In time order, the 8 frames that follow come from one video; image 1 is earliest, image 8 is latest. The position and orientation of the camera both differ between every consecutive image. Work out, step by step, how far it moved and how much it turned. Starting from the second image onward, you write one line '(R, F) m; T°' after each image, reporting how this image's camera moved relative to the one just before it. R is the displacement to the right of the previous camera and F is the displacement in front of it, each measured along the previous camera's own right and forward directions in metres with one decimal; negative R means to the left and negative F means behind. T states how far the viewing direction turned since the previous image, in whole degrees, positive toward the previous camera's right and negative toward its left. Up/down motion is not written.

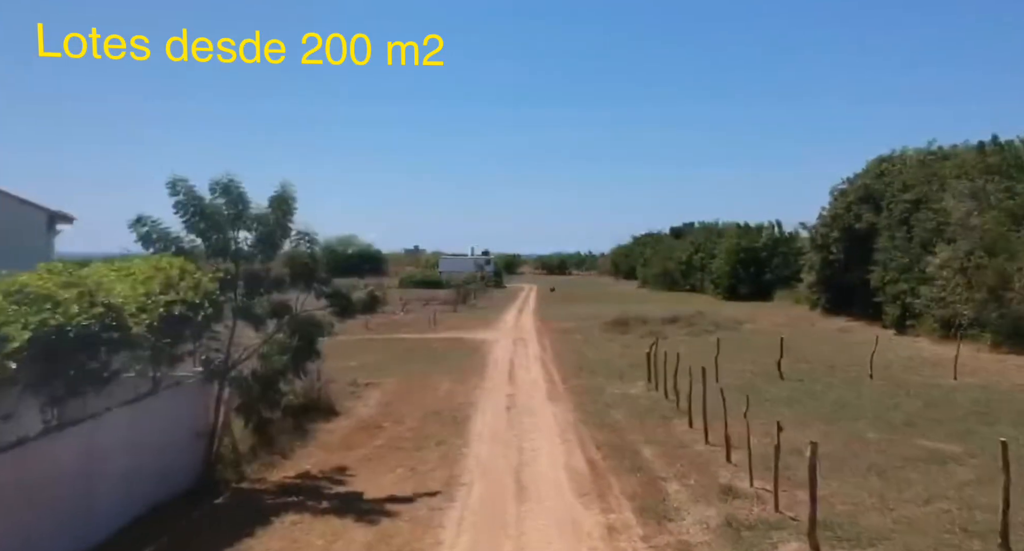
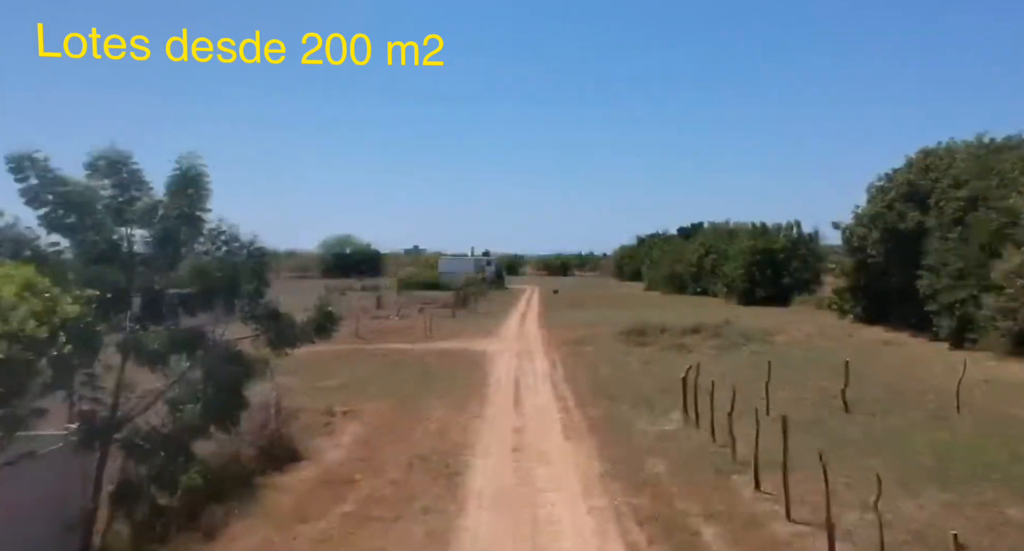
(-0.1, +3.6) m; 0°
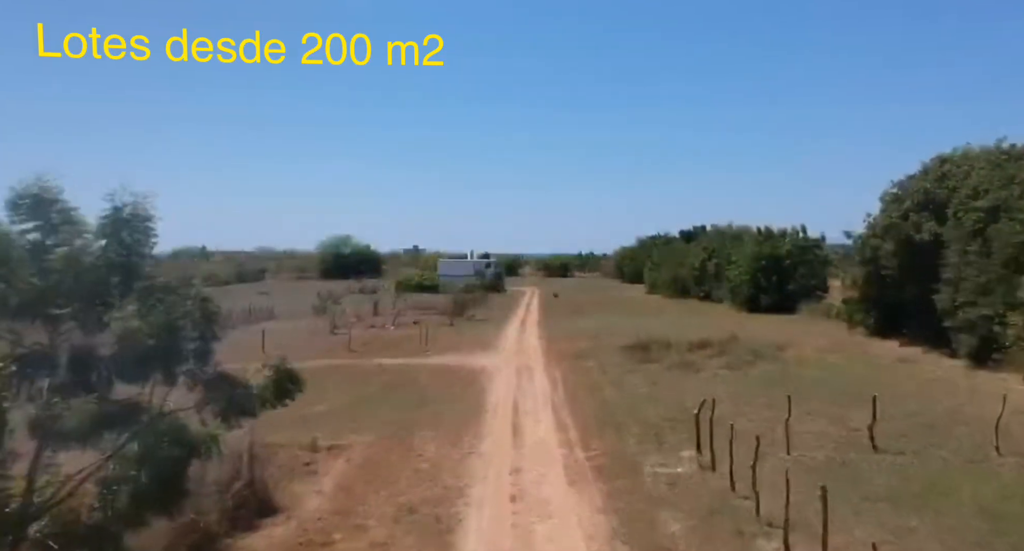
(0.0, +1.4) m; 0°
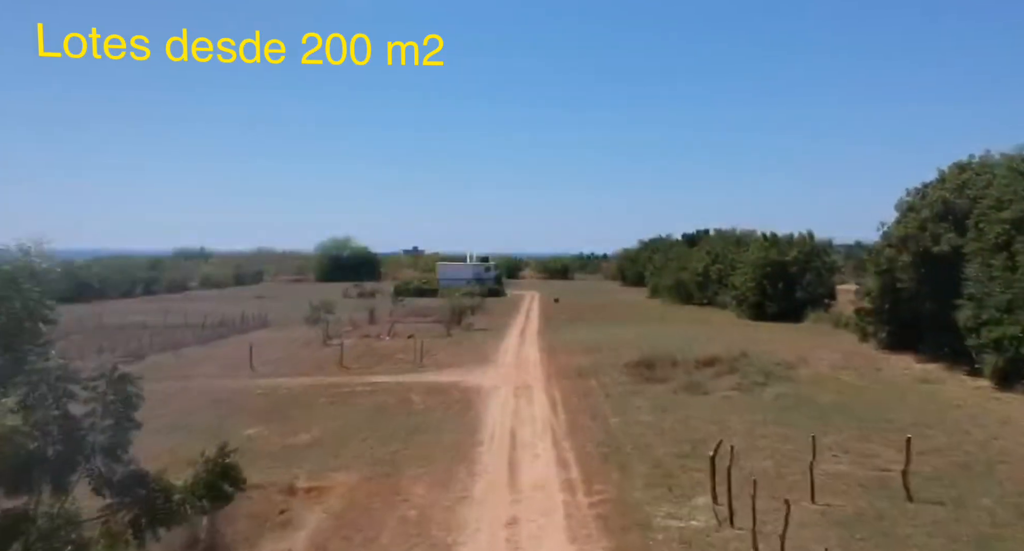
(+0.1, +1.5) m; 0°
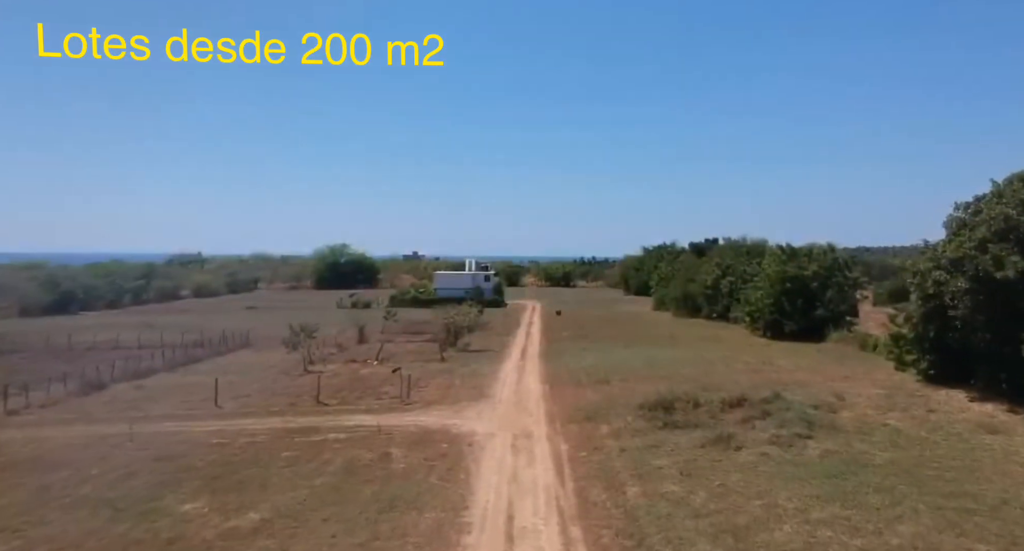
(+0.1, +3.9) m; 0°
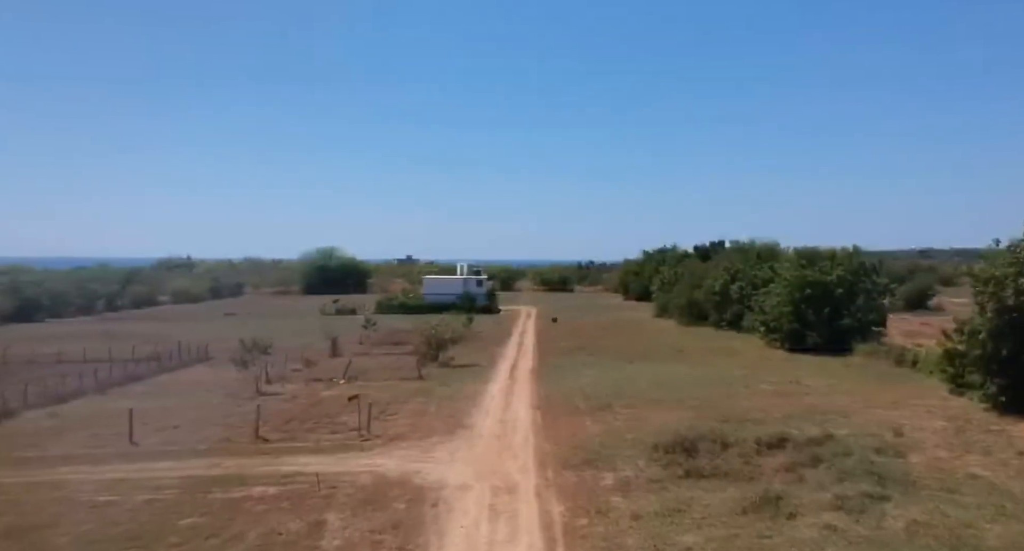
(+0.4, +5.5) m; 0°
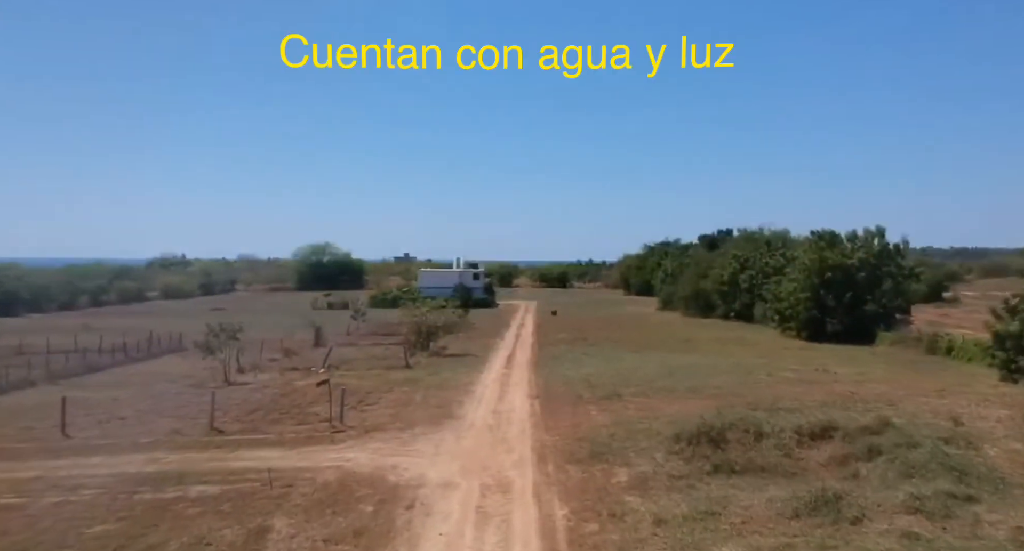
(+0.1, +3.4) m; 0°
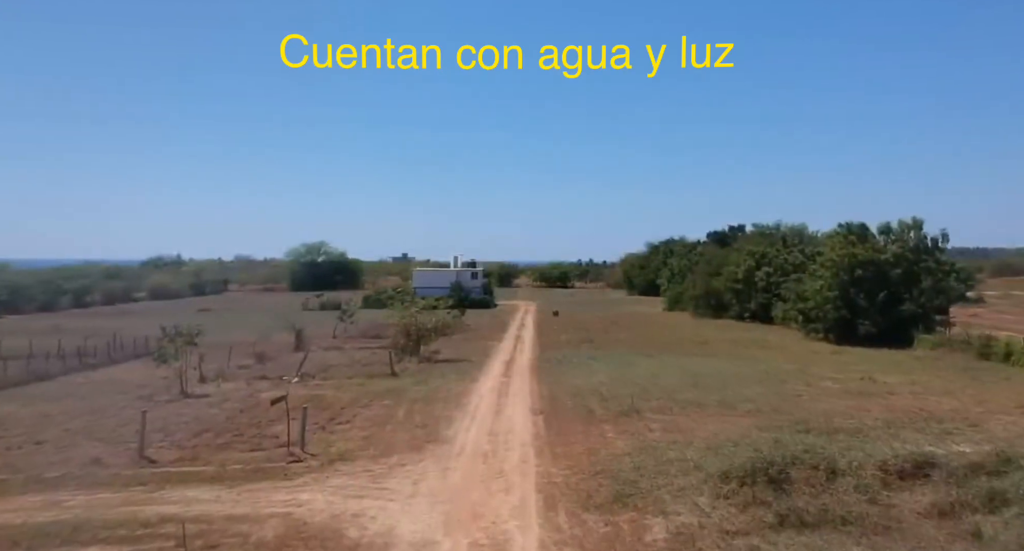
(0.0, +4.1) m; 0°
